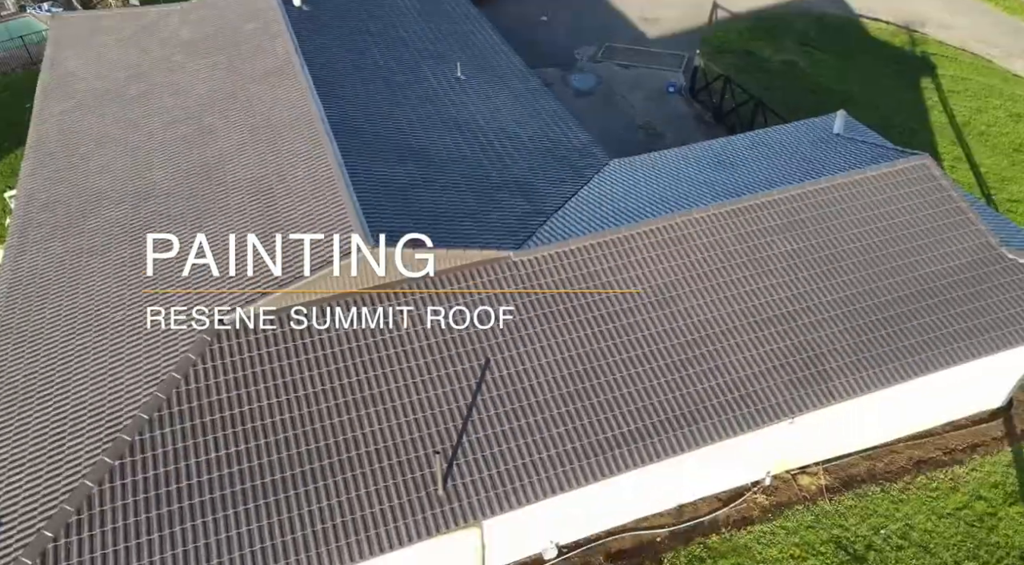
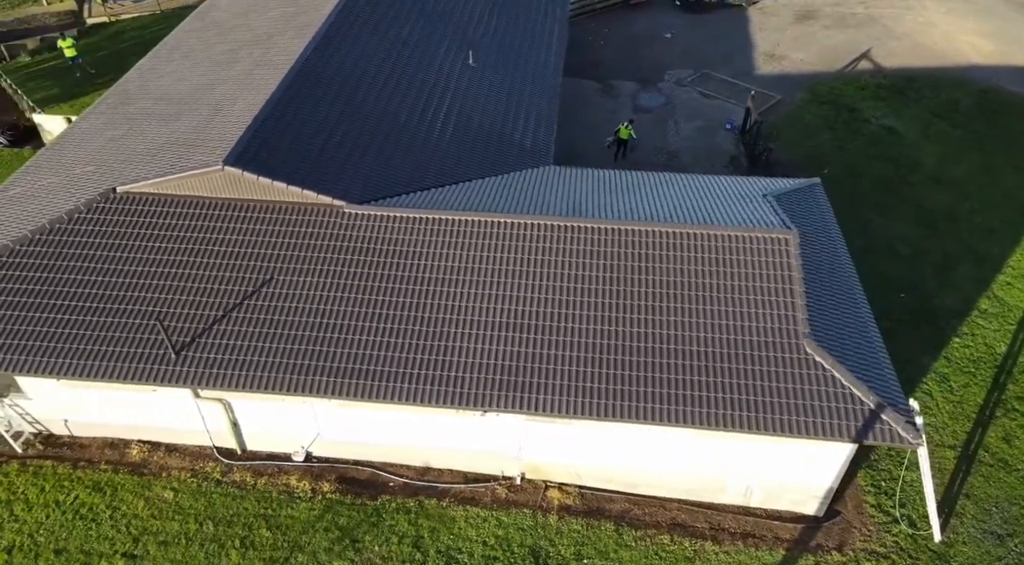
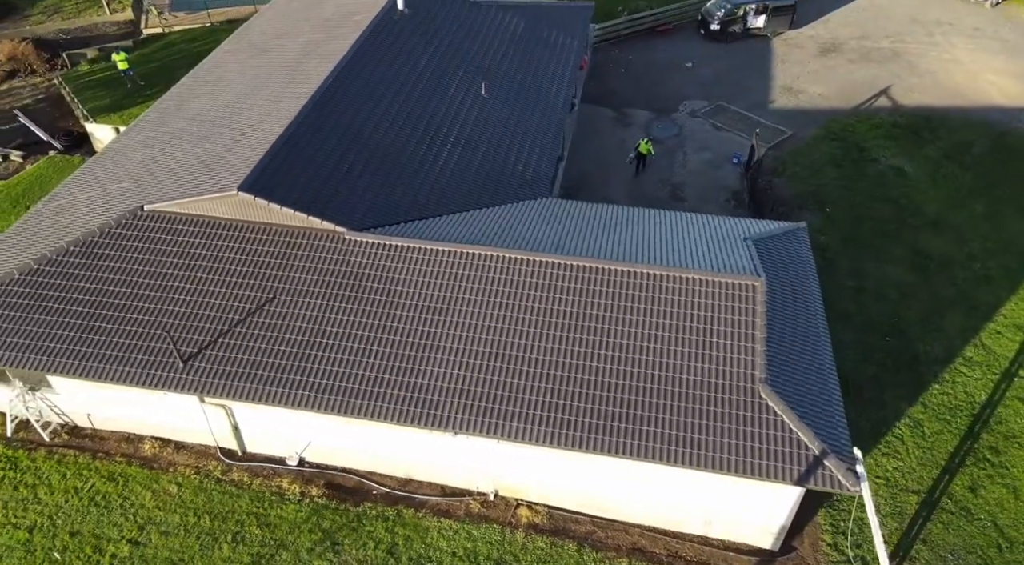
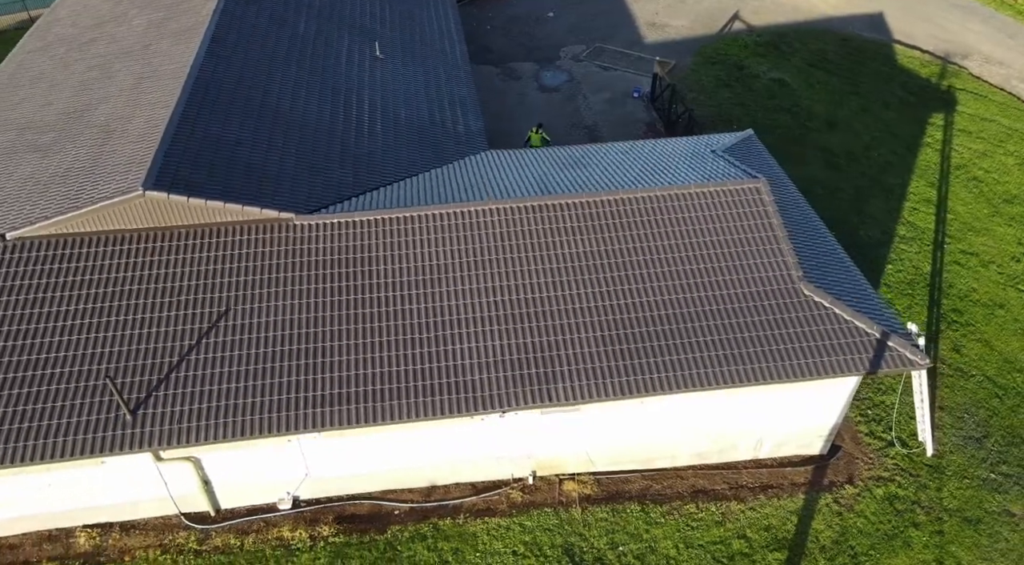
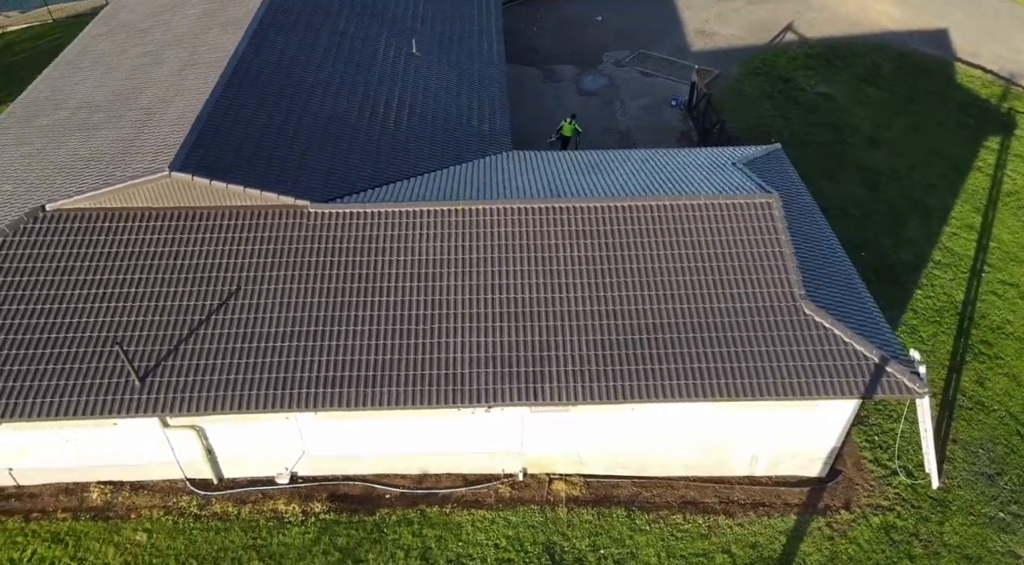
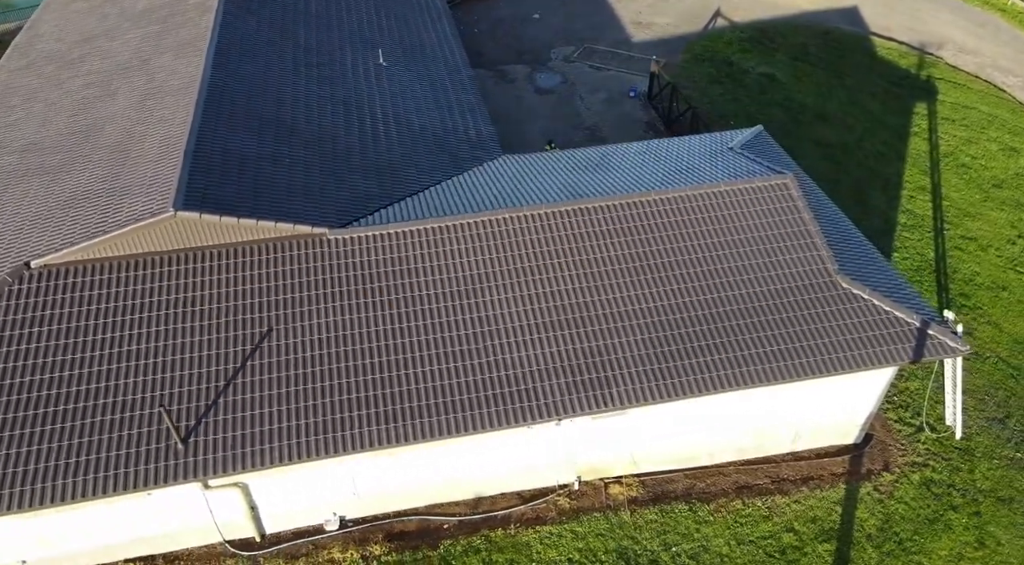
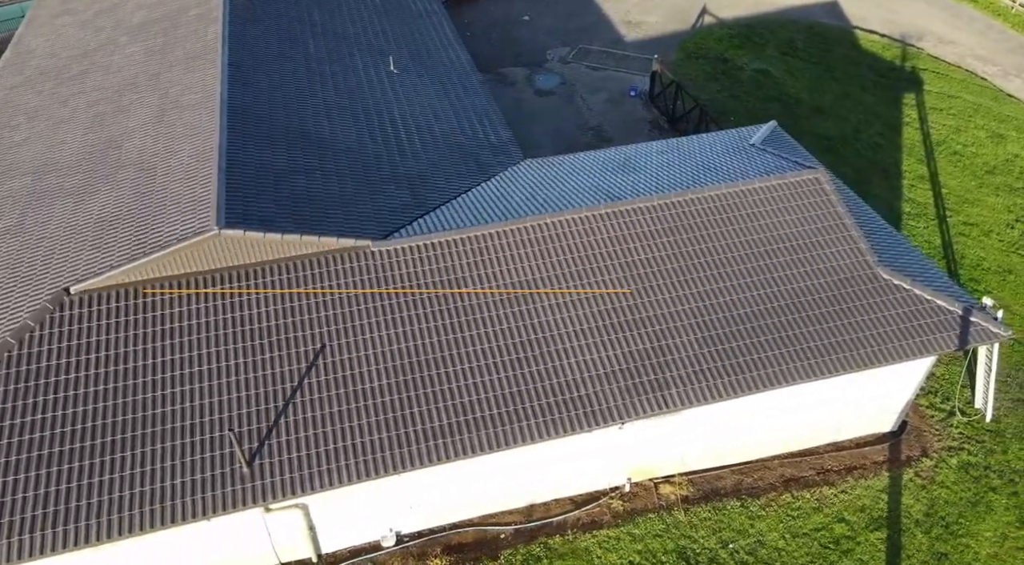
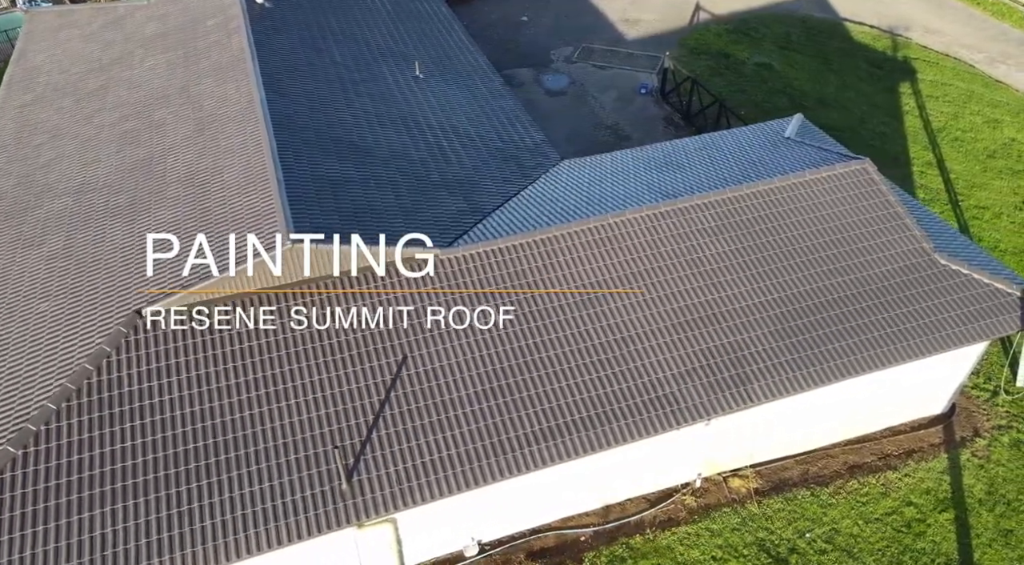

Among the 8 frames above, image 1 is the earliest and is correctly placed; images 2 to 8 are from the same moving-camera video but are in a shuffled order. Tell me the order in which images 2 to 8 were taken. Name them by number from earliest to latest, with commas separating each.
8, 7, 6, 4, 5, 2, 3
